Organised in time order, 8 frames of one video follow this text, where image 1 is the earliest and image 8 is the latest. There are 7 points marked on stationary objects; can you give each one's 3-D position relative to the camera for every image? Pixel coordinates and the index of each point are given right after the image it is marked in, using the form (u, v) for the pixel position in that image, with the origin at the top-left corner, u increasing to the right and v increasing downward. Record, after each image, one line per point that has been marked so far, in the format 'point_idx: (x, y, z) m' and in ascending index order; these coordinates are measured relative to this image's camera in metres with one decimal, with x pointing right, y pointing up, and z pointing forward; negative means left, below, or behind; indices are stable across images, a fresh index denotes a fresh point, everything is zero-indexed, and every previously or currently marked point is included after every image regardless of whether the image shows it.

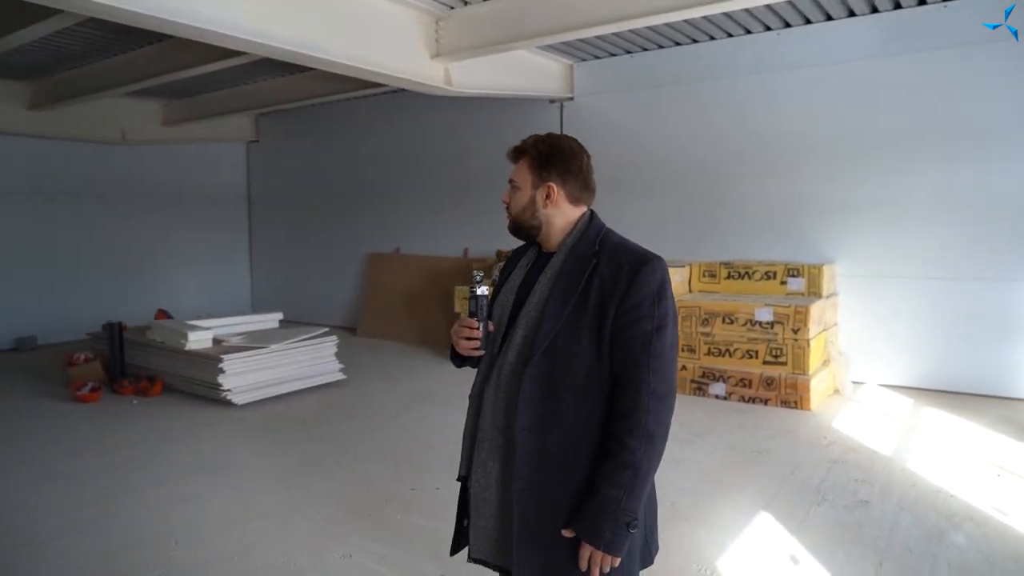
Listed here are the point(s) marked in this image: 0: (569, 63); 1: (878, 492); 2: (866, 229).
0: (+0.5, +1.9, +6.0) m
1: (+1.5, -0.8, +2.9) m
2: (+2.4, +0.4, +4.8) m
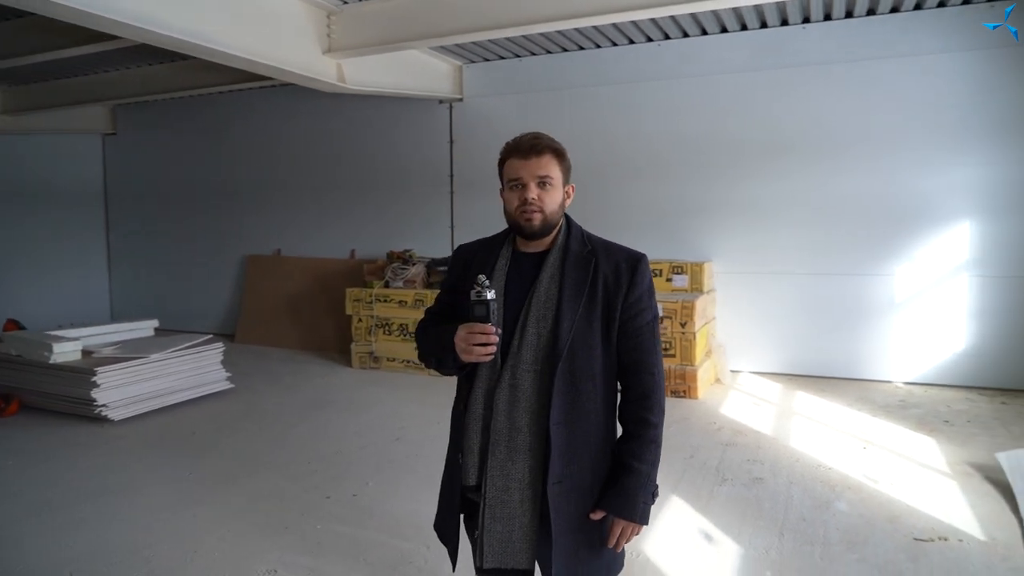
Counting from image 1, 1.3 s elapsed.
0: (-0.5, +1.9, +6.0) m
1: (+1.2, -0.8, +3.2) m
2: (+1.7, +0.4, +5.2) m
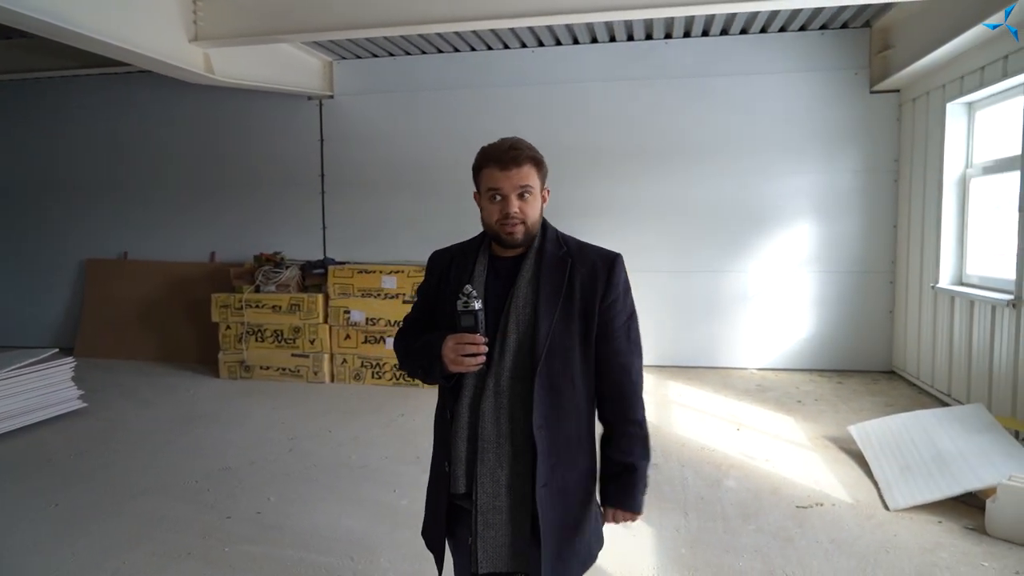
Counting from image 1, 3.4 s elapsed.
0: (-1.5, +1.9, +5.8) m
1: (+0.7, -0.8, +3.4) m
2: (+0.8, +0.5, +5.5) m
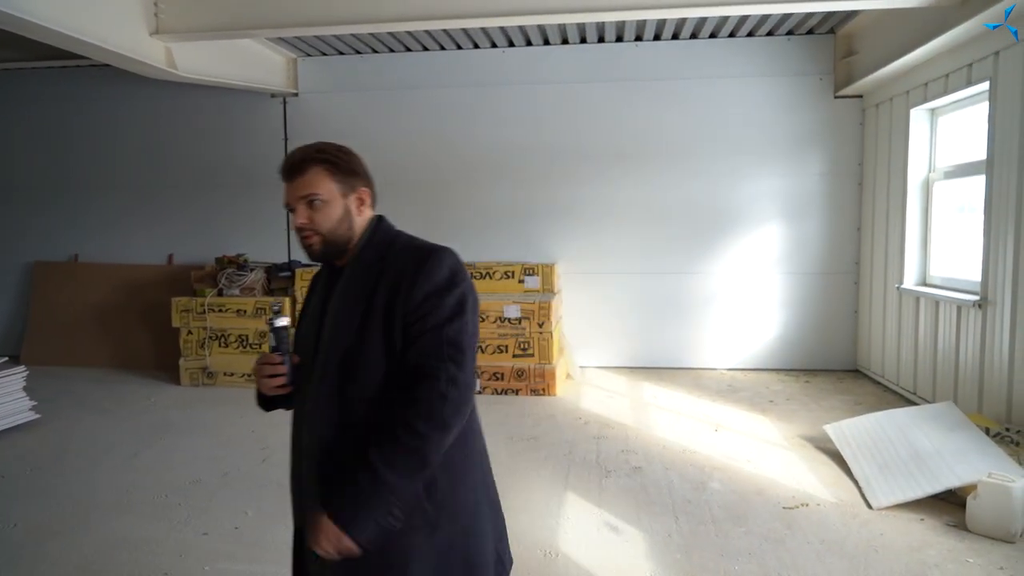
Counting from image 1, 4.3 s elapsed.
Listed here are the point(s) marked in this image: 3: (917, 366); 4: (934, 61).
0: (-1.8, +1.9, +5.6) m
1: (+0.6, -0.8, +3.4) m
2: (+0.6, +0.4, +5.5) m
3: (+2.5, -0.5, +4.3) m
4: (+2.5, +1.3, +4.1) m
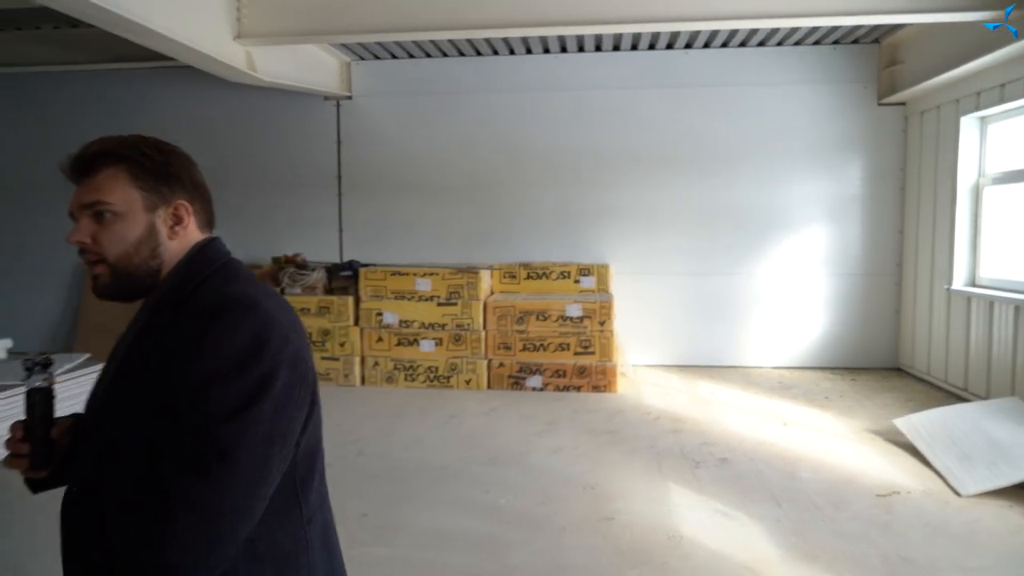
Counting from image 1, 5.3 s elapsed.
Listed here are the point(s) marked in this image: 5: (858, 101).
0: (-1.4, +1.9, +5.7) m
1: (+1.1, -0.8, +3.6) m
2: (+1.0, +0.4, +5.6) m
3: (+2.9, -0.5, +4.5) m
4: (+2.9, +1.3, +4.3) m
5: (+2.7, +1.4, +5.4) m
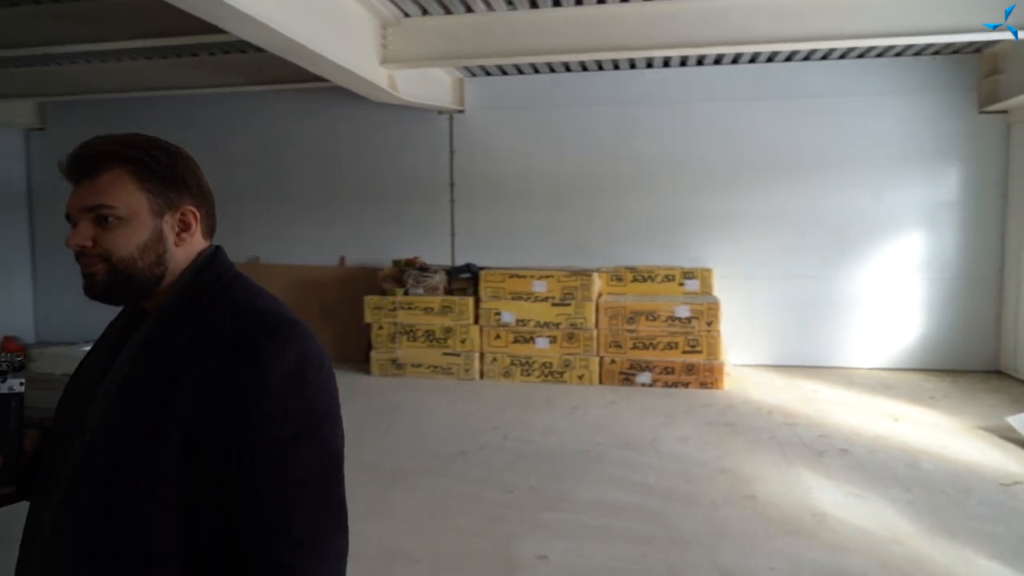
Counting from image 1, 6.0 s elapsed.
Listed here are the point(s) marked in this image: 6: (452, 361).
0: (-0.5, +1.9, +6.2) m
1: (+1.8, -0.8, +3.8) m
2: (+1.8, +0.4, +5.9) m
3: (+3.7, -0.5, +4.6) m
4: (+3.7, +1.3, +4.4) m
5: (+3.5, +1.4, +5.6) m
6: (-0.5, -0.6, +5.4) m
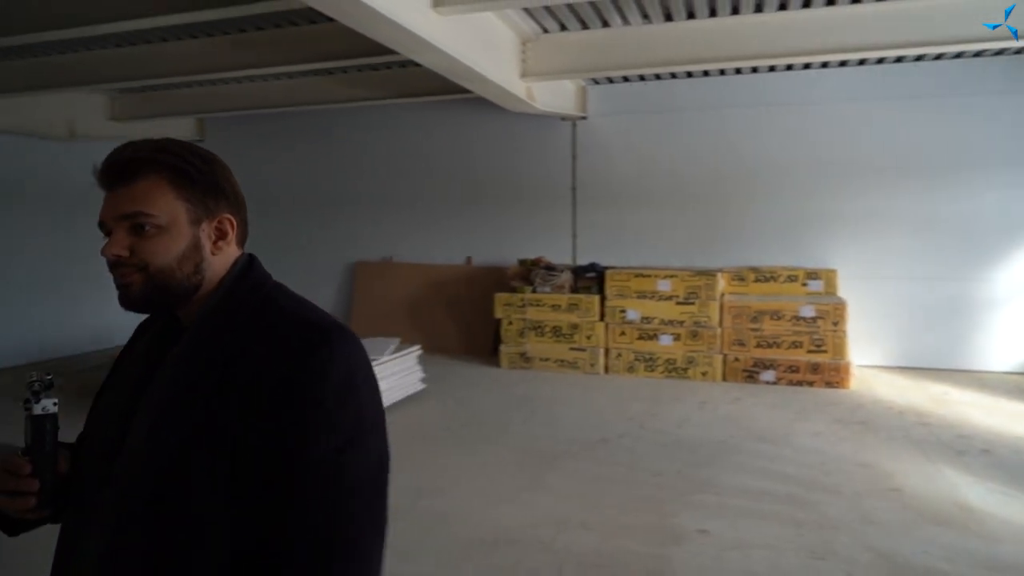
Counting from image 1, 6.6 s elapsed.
0: (+0.6, +1.9, +6.5) m
1: (+2.6, -0.8, +3.8) m
2: (+2.9, +0.4, +5.9) m
3: (+4.6, -0.5, +4.4) m
4: (+4.5, +1.3, +4.2) m
5: (+4.5, +1.4, +5.4) m
6: (+0.5, -0.5, +5.7) m
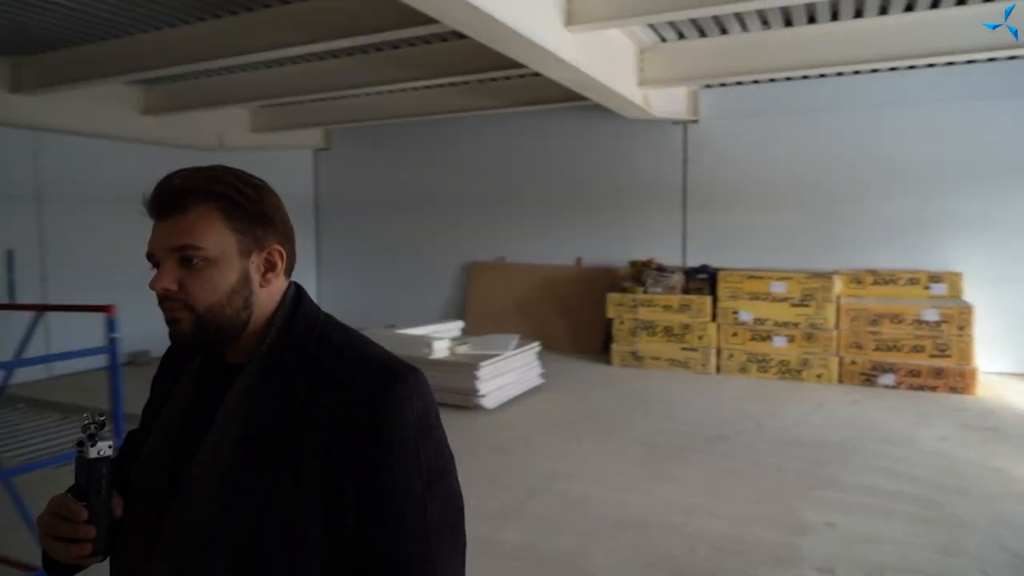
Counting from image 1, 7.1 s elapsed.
0: (+1.7, +1.9, +6.6) m
1: (+3.3, -0.9, +3.7) m
2: (+3.8, +0.4, +5.7) m
3: (+5.3, -0.6, +4.0) m
4: (+5.3, +1.2, +3.8) m
5: (+5.4, +1.3, +5.0) m
6: (+1.5, -0.6, +5.8) m
